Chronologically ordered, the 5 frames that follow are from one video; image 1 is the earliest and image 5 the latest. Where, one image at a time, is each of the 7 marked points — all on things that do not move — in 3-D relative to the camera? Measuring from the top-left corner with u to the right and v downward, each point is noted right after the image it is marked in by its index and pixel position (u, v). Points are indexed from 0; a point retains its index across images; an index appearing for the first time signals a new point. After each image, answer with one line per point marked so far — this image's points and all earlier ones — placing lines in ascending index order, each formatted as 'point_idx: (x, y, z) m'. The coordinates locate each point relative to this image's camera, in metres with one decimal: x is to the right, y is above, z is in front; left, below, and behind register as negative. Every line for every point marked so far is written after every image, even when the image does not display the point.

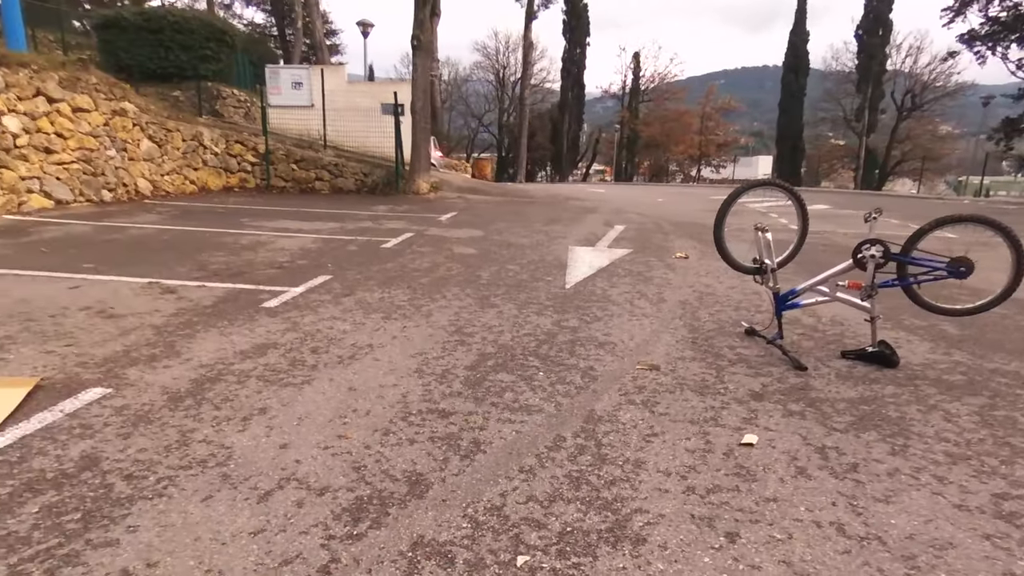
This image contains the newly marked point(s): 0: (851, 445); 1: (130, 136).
0: (+1.6, -0.7, +2.9) m
1: (-7.7, +3.1, +12.3) m
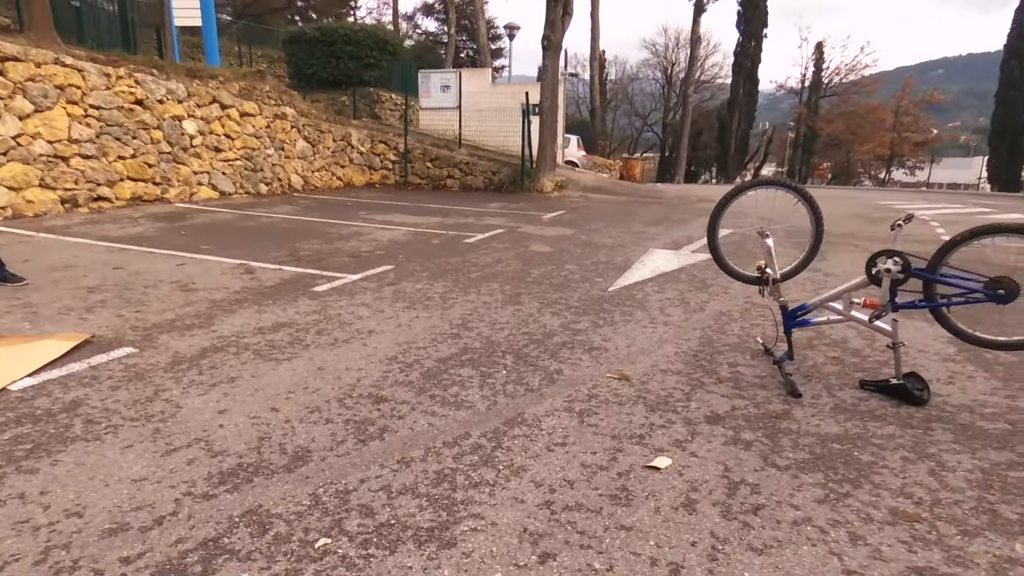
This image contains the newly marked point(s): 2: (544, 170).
0: (+1.1, -0.8, +2.5) m
1: (-5.1, +3.5, +14.0) m
2: (+0.8, +3.0, +15.6) m
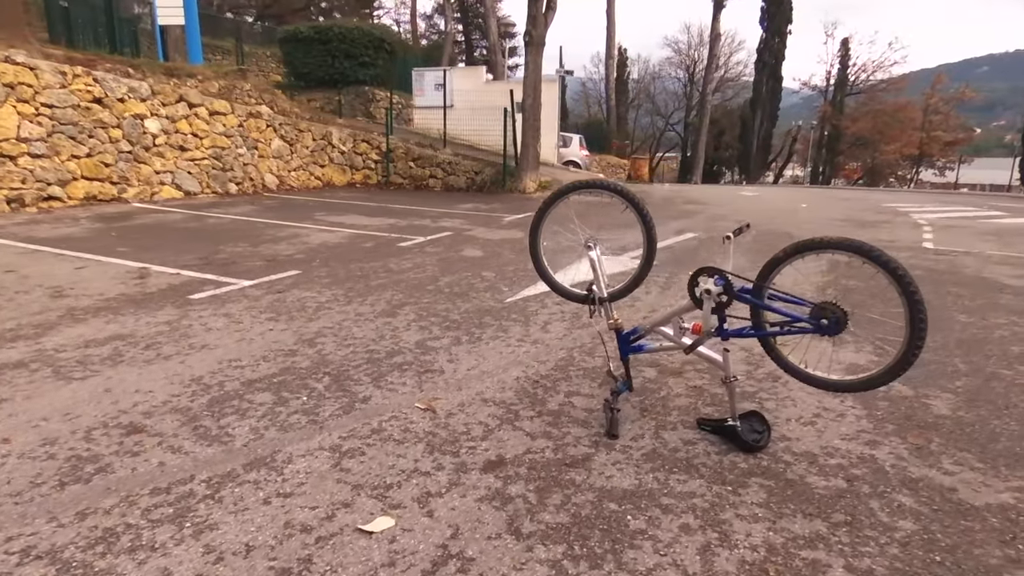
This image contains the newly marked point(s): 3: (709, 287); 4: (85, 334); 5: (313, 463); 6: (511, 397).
0: (0.0, -0.9, +2.0) m
1: (-5.6, +3.4, +13.8) m
2: (+0.3, +2.9, +15.1) m
3: (+0.8, 0.0, +2.6) m
4: (-3.0, -0.3, +4.3) m
5: (-0.8, -0.7, +2.6) m
6: (0.0, -0.6, +3.2) m
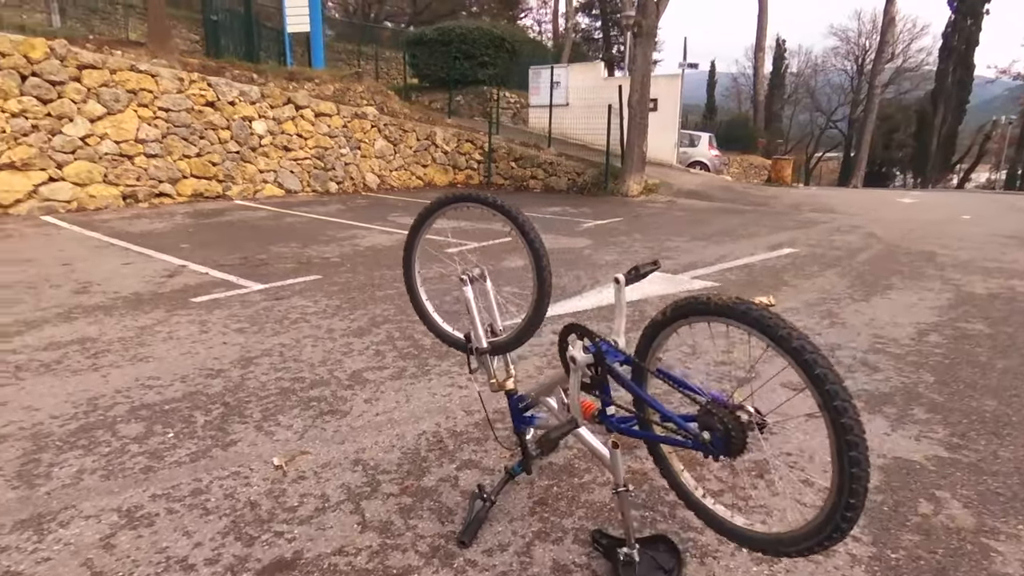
0: (-0.9, -1.0, +1.4) m
1: (-3.4, +3.5, +14.1) m
2: (+2.7, +2.7, +14.0) m
3: (+0.2, -0.2, +1.7) m
4: (-3.2, -0.3, +4.2) m
5: (-1.5, -0.8, +2.1) m
6: (-0.5, -0.7, +2.6) m
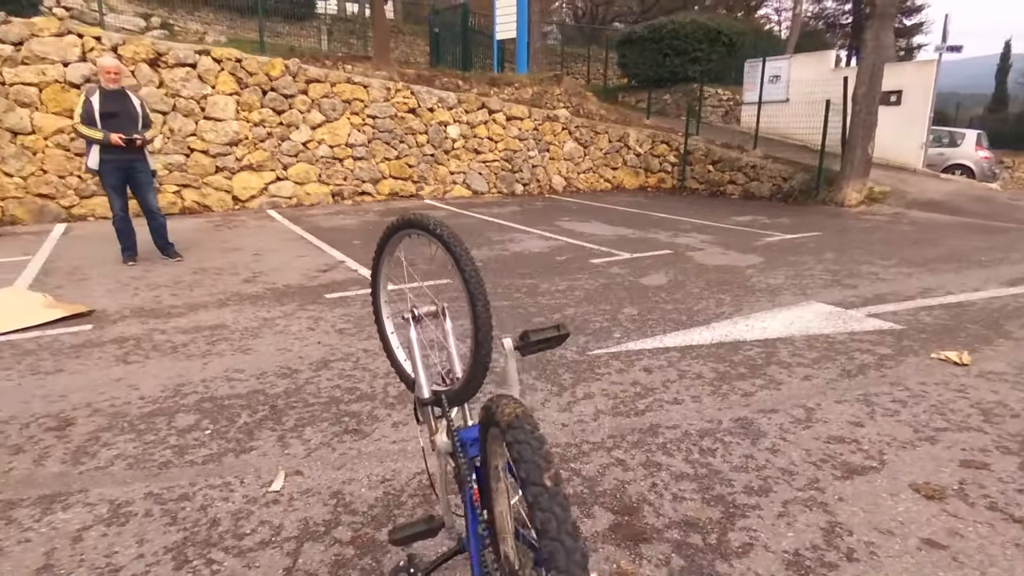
0: (-1.3, -1.1, +1.4) m
1: (+1.0, +3.4, +14.1) m
2: (+6.6, +2.2, +12.0) m
3: (-0.2, -0.3, +1.4) m
4: (-2.4, -0.2, +4.8) m
5: (-1.6, -0.9, +2.3) m
6: (-0.6, -0.8, +2.4) m
